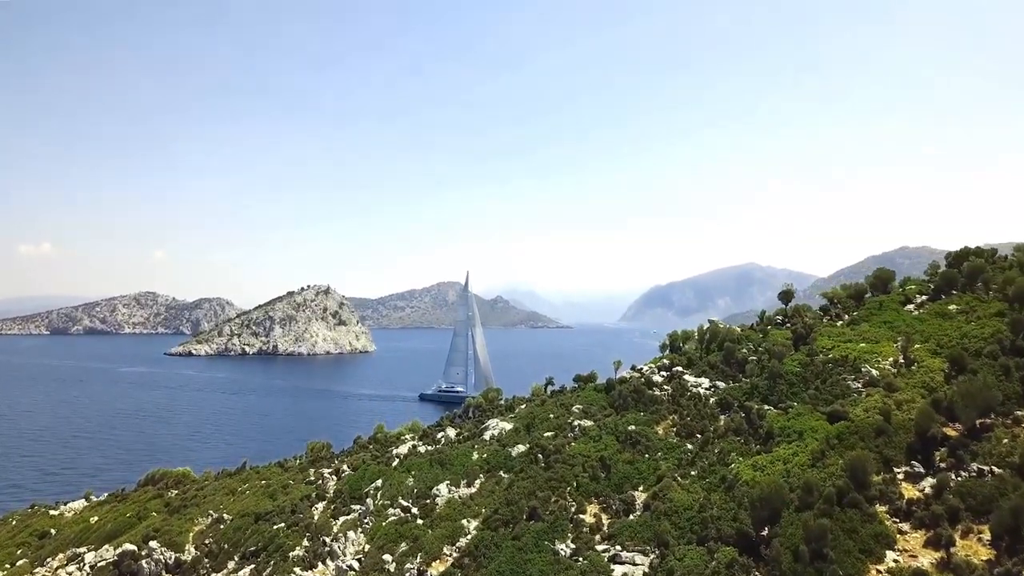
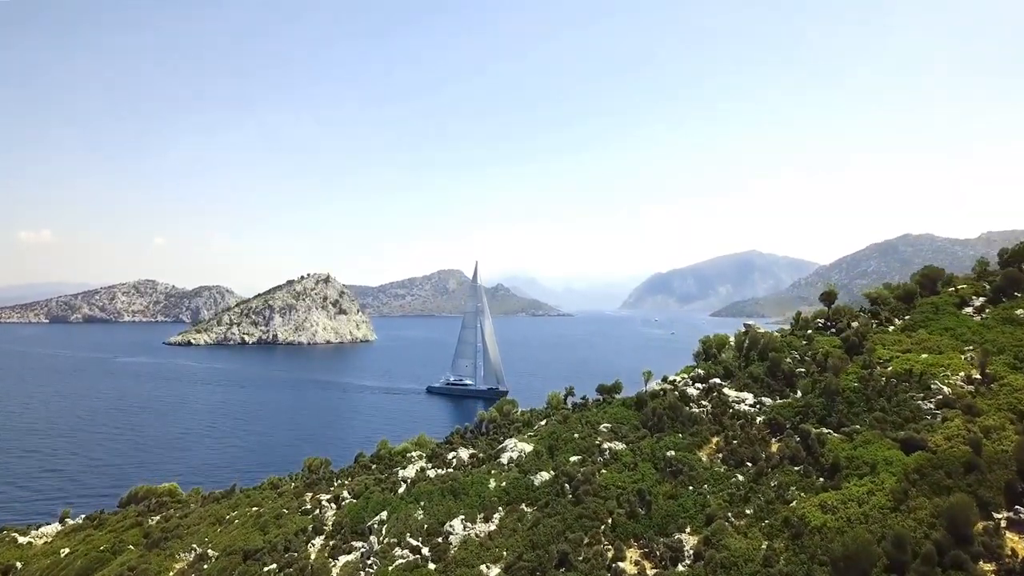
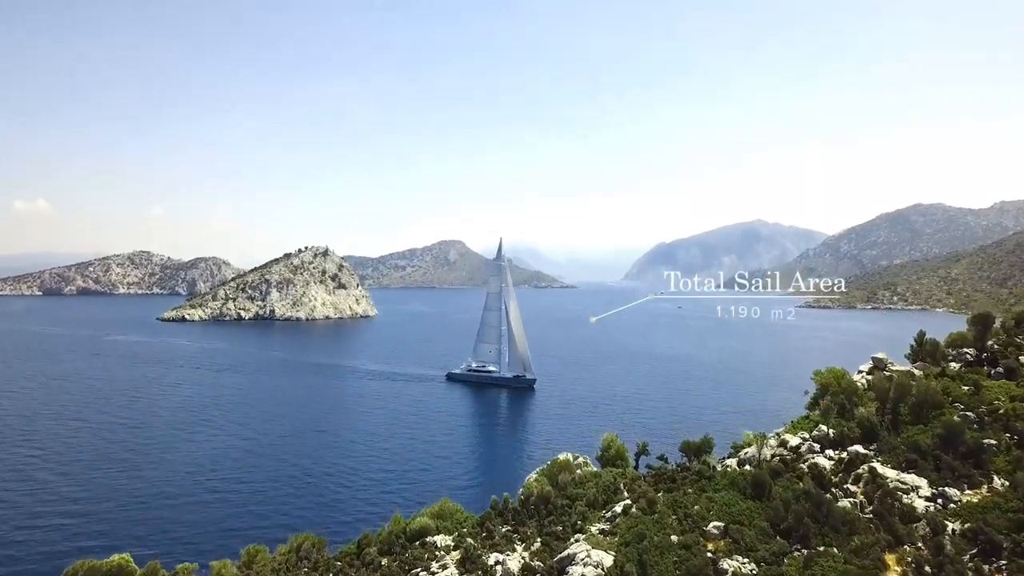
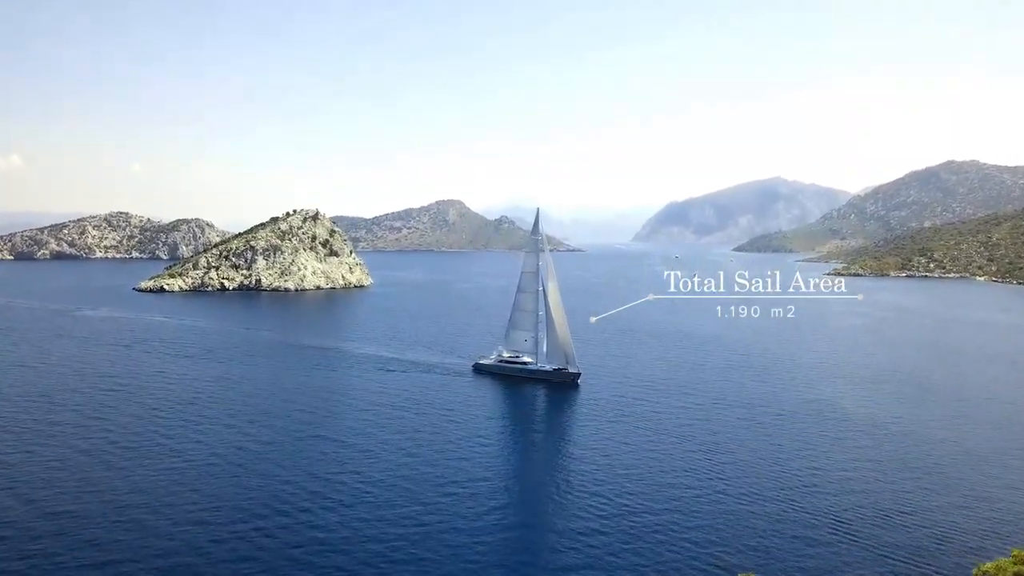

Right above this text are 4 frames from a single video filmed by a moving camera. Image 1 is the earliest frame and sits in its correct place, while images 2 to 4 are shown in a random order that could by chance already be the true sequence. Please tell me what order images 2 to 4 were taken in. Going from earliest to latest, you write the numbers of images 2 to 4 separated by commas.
2, 3, 4
